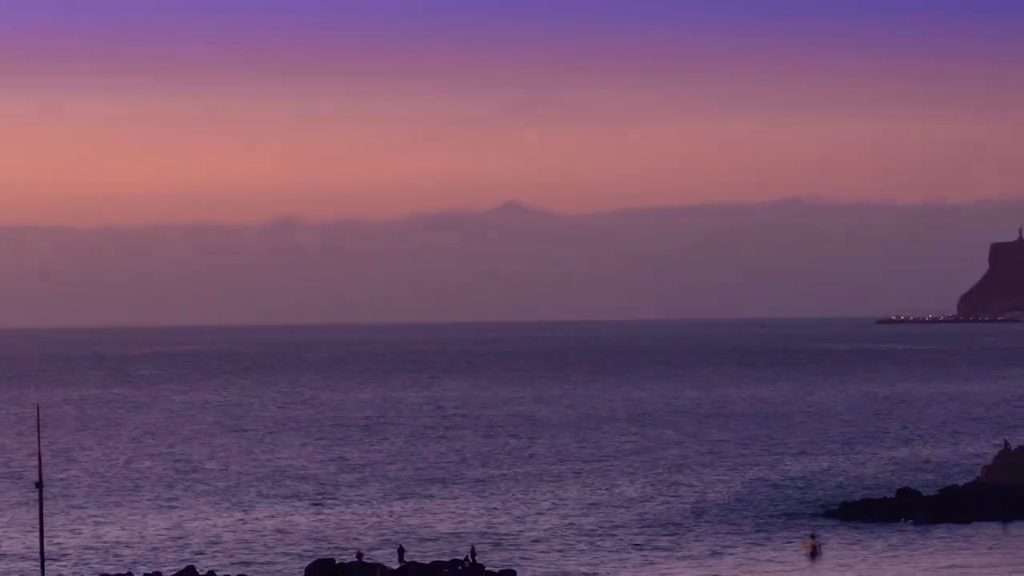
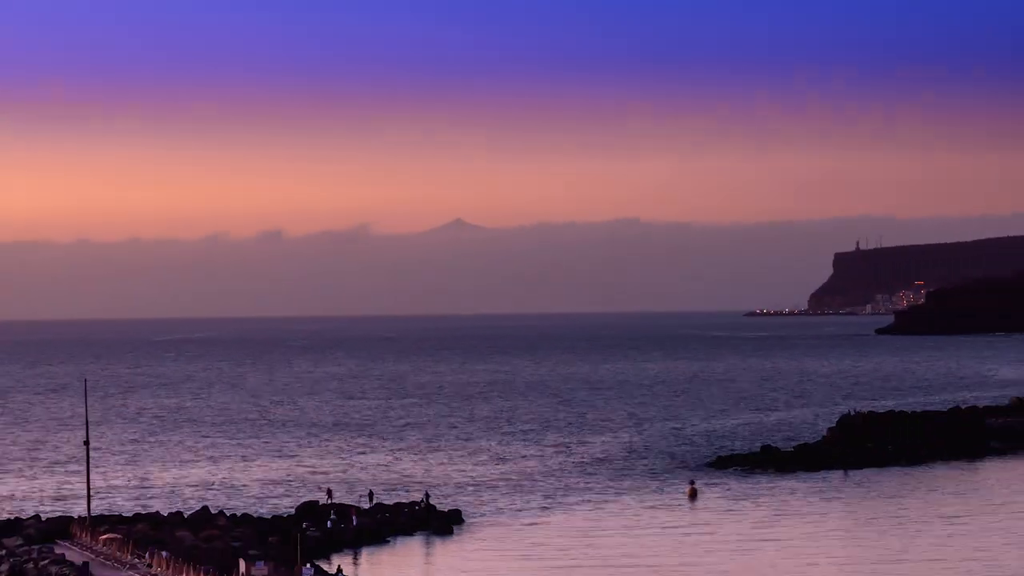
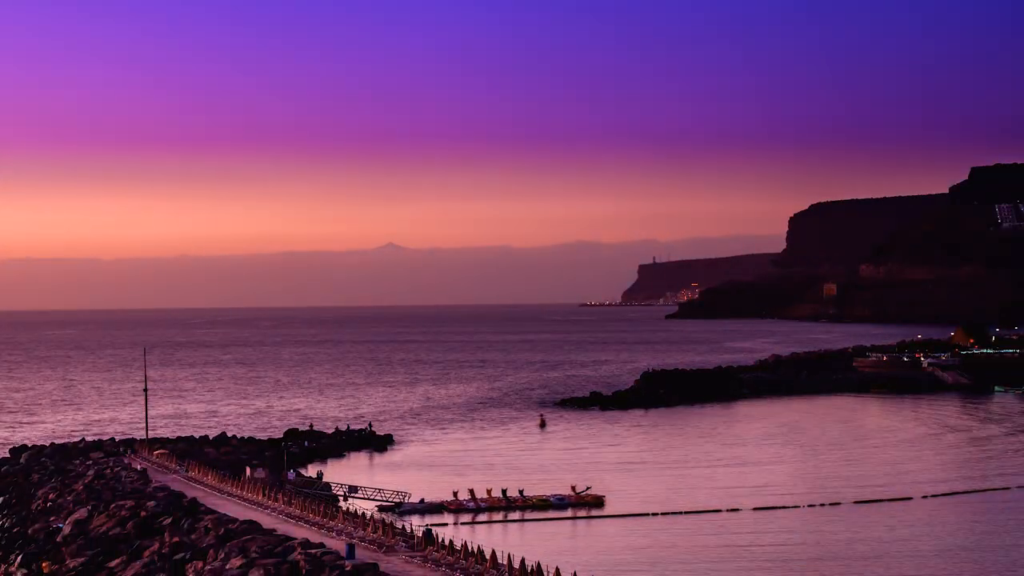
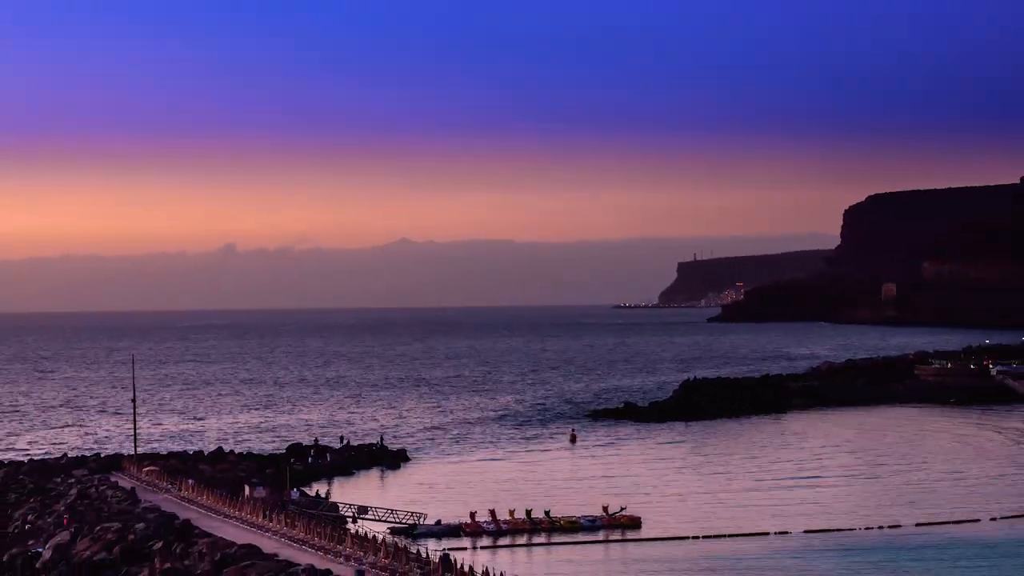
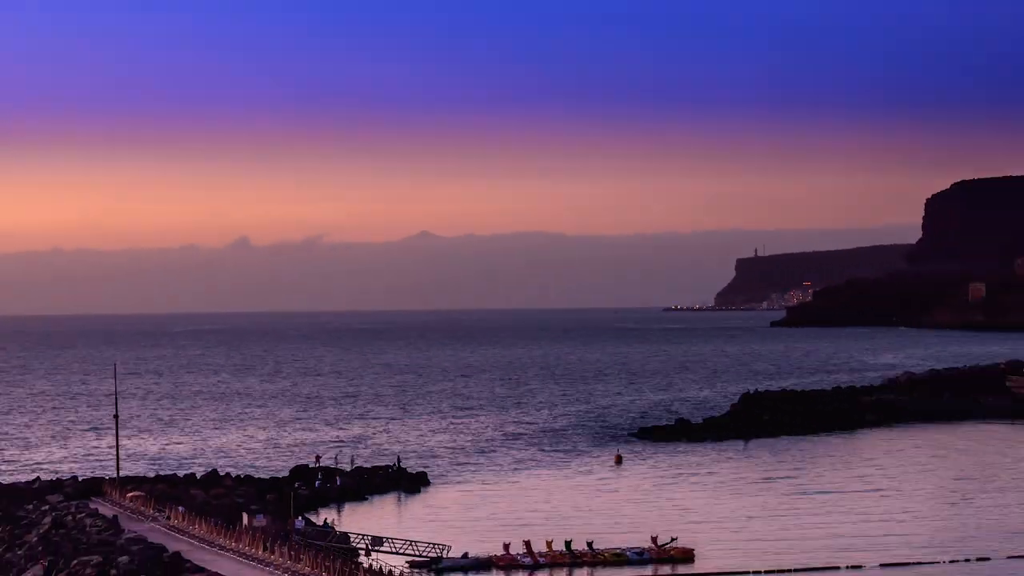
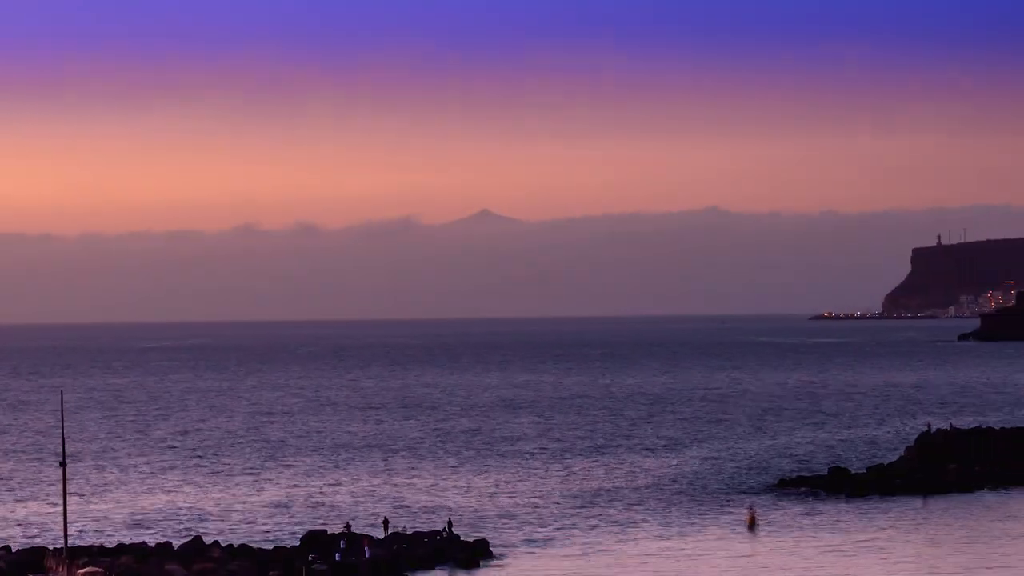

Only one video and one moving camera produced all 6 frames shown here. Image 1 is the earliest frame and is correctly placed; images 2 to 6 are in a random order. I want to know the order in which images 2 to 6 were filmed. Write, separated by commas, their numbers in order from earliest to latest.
6, 2, 5, 4, 3
